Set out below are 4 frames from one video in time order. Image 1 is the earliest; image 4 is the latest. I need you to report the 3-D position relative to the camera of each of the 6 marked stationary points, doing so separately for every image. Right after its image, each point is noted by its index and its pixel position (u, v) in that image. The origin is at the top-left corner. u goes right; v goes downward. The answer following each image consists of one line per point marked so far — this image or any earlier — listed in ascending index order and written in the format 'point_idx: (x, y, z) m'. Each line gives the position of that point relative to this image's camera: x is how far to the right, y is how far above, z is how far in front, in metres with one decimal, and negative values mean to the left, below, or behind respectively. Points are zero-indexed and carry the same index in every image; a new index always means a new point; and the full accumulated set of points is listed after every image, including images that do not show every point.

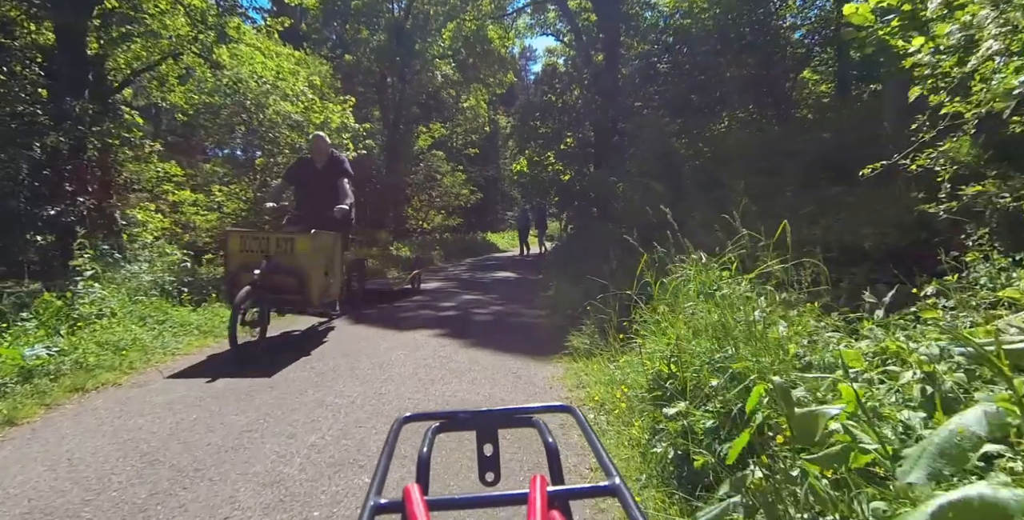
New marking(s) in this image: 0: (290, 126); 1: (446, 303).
0: (-6.7, +4.0, +18.5) m
1: (-1.2, -0.9, +11.1) m
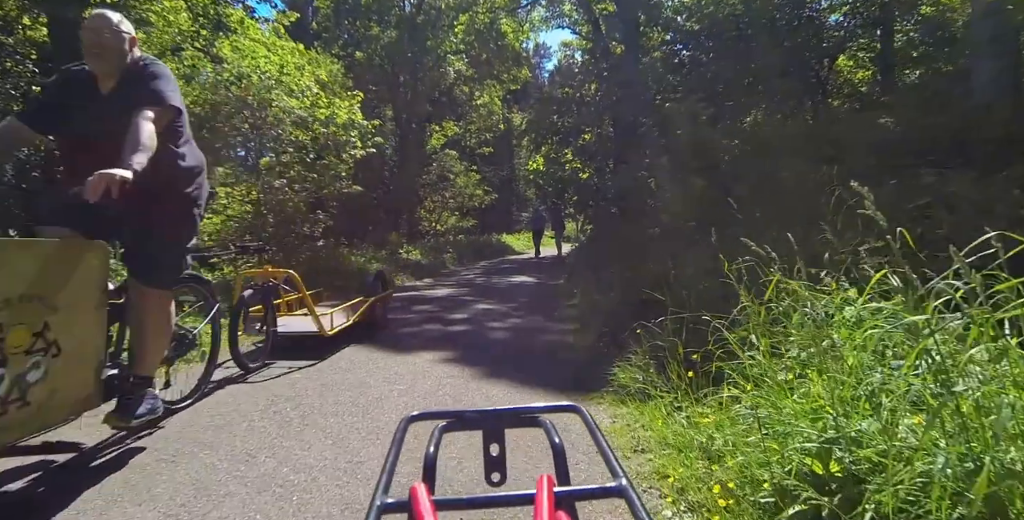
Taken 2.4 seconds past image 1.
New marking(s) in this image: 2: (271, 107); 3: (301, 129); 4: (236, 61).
0: (-6.2, +3.9, +17.5) m
1: (-0.9, -0.9, +9.9) m
2: (-6.8, +4.3, +17.2) m
3: (-6.1, +3.7, +17.4) m
4: (-8.4, +6.0, +18.6) m
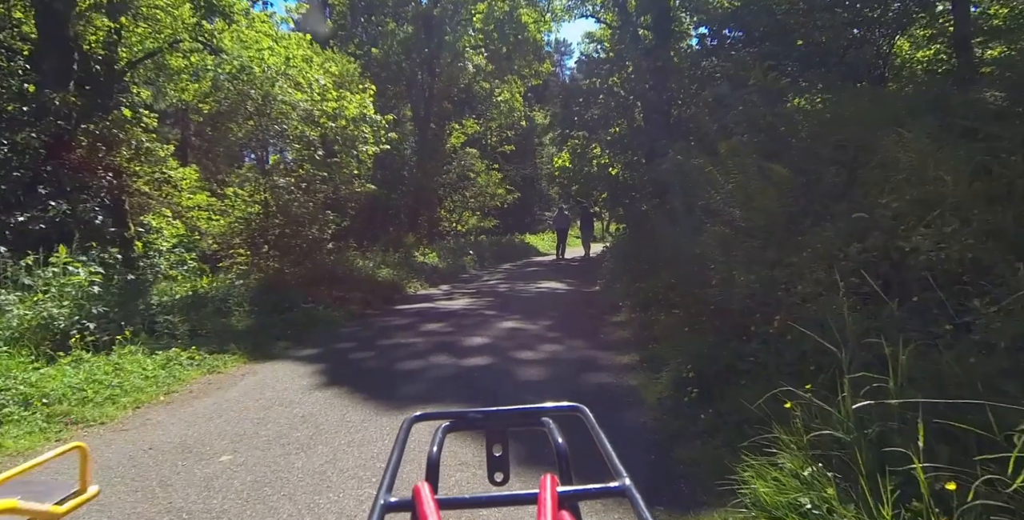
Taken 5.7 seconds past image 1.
0: (-5.6, +3.8, +16.1) m
1: (-0.5, -1.0, +8.3) m
2: (-6.1, +4.1, +15.8) m
3: (-5.4, +3.6, +16.0) m
4: (-7.8, +5.8, +17.2) m
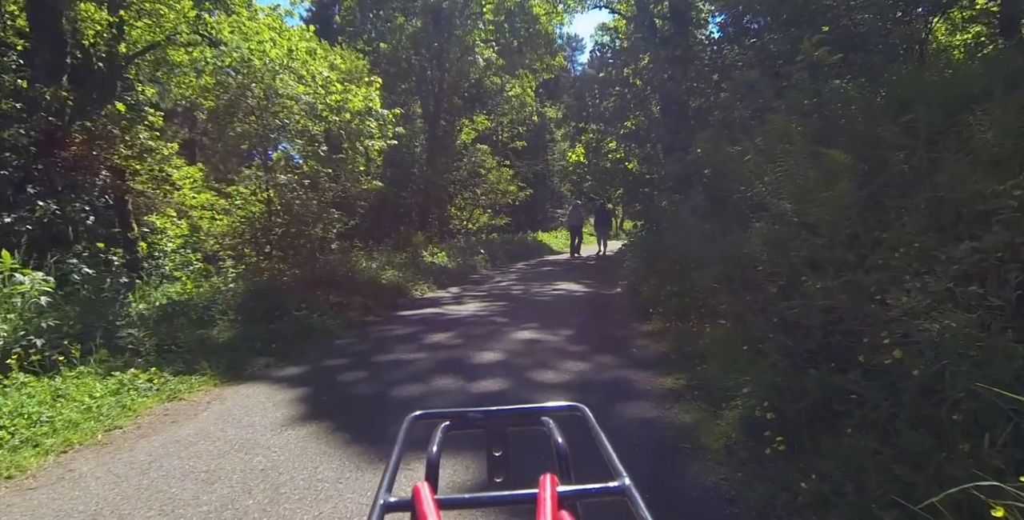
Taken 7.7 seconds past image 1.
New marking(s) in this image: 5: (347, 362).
0: (-5.3, +3.8, +15.3) m
1: (-0.3, -1.1, +7.5) m
2: (-5.8, +4.1, +15.1) m
3: (-5.1, +3.6, +15.3) m
4: (-7.5, +5.8, +16.5) m
5: (-2.0, -1.2, +7.5) m
